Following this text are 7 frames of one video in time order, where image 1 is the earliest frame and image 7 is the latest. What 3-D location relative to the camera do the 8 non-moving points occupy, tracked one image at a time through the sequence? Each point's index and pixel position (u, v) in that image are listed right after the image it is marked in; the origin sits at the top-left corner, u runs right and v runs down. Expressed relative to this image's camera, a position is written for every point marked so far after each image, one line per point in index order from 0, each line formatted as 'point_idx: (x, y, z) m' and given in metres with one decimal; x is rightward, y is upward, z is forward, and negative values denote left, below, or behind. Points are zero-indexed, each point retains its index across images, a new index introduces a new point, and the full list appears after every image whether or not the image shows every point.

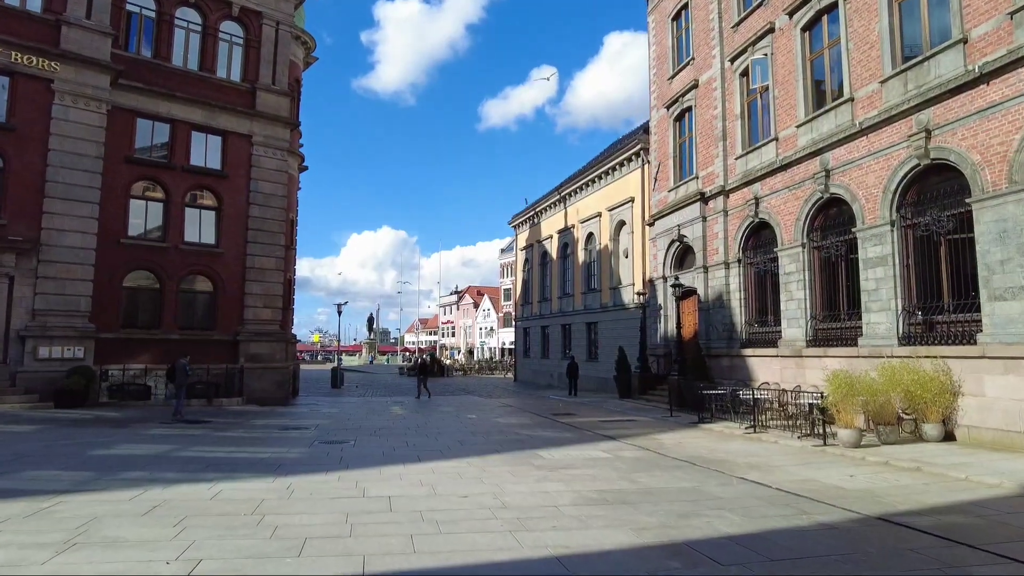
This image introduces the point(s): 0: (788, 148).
0: (+7.6, +3.8, +17.2) m
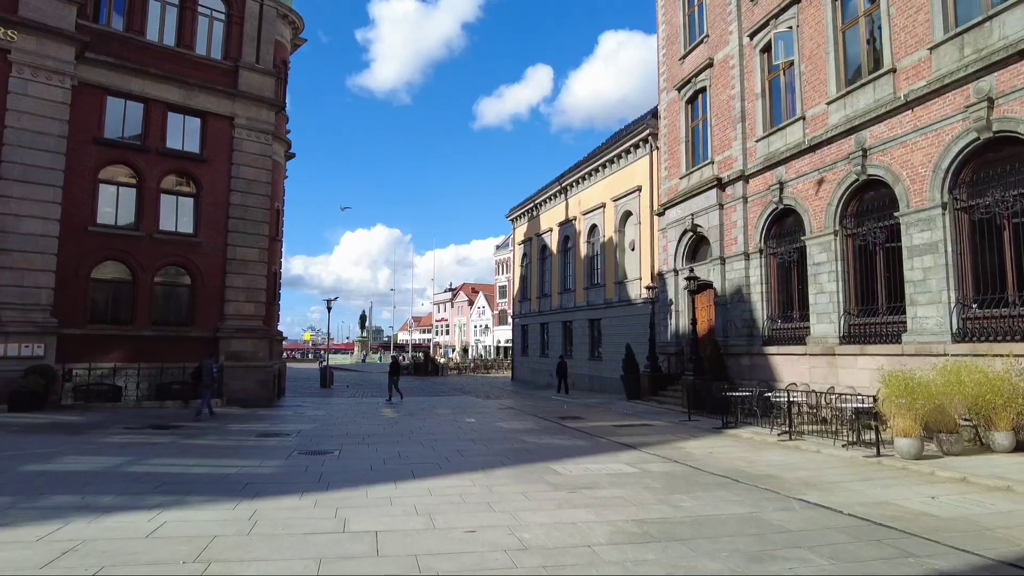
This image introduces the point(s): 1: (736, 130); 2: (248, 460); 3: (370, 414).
0: (+7.6, +4.0, +15.7) m
1: (+6.7, +4.8, +18.9) m
2: (-4.1, -2.7, +9.8) m
3: (-4.1, -3.6, +18.0) m
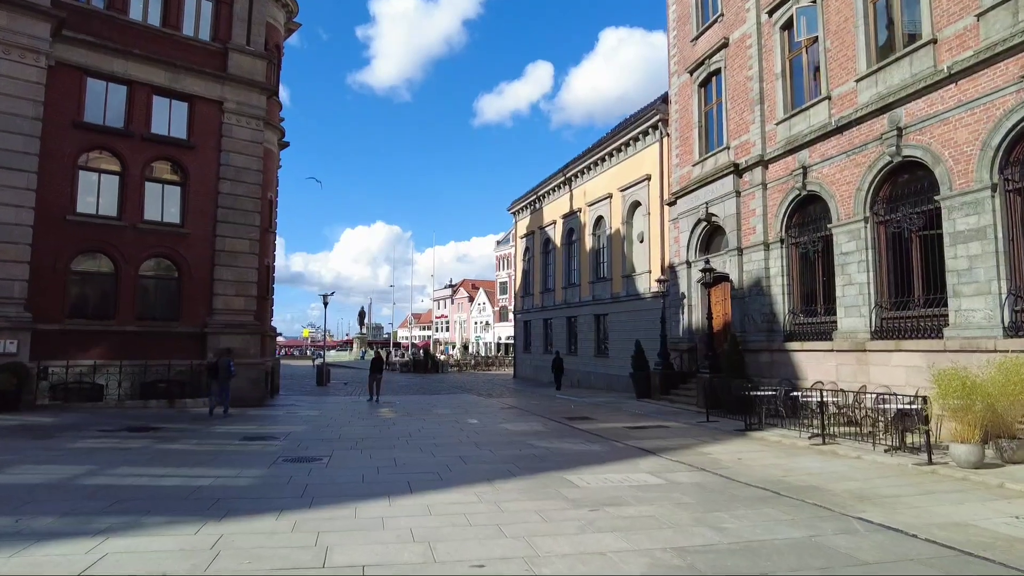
0: (+7.8, +4.2, +14.6) m
1: (+6.9, +5.0, +17.9) m
2: (-4.0, -2.5, +8.7) m
3: (-4.0, -3.4, +16.9) m
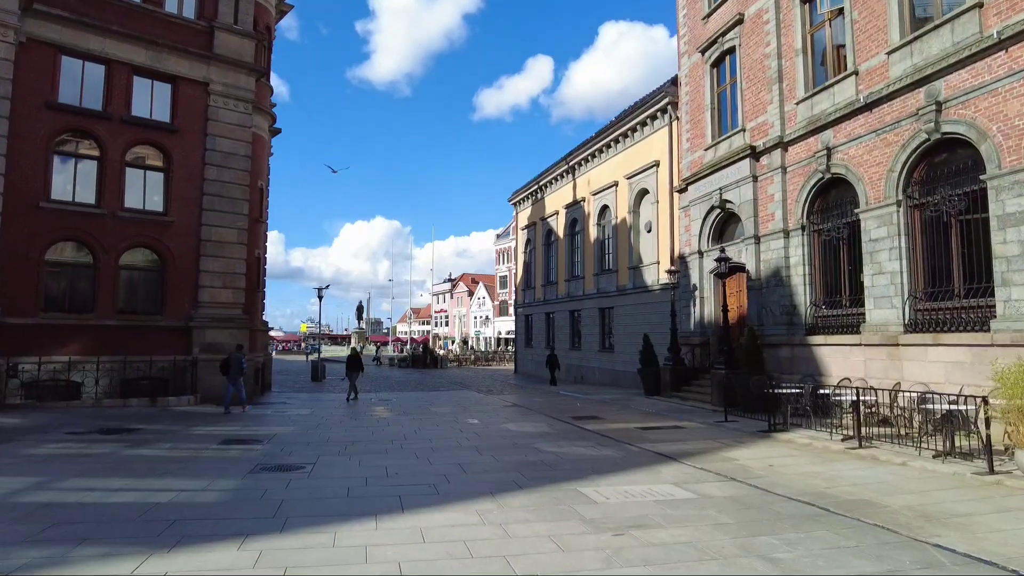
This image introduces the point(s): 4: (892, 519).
0: (+7.8, +4.5, +13.6) m
1: (+6.9, +5.2, +16.8) m
2: (-3.9, -2.4, +7.7) m
3: (-3.9, -3.2, +15.9) m
4: (+3.7, -2.3, +6.2) m
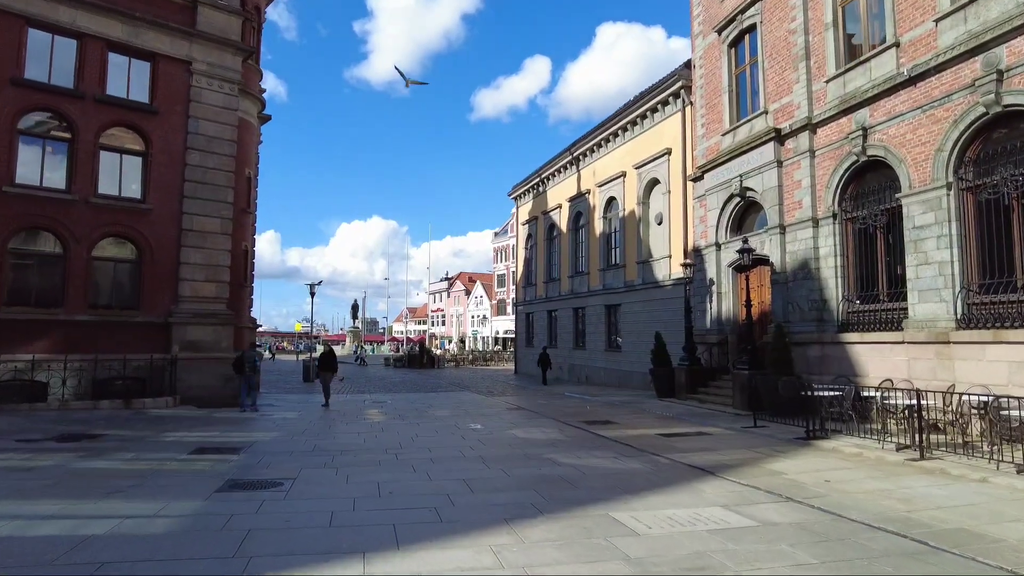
0: (+8.0, +4.6, +12.3) m
1: (+7.1, +5.4, +15.5) m
2: (-3.7, -2.2, +6.4) m
3: (-3.7, -3.0, +14.6) m
4: (+3.9, -2.1, +4.9) m
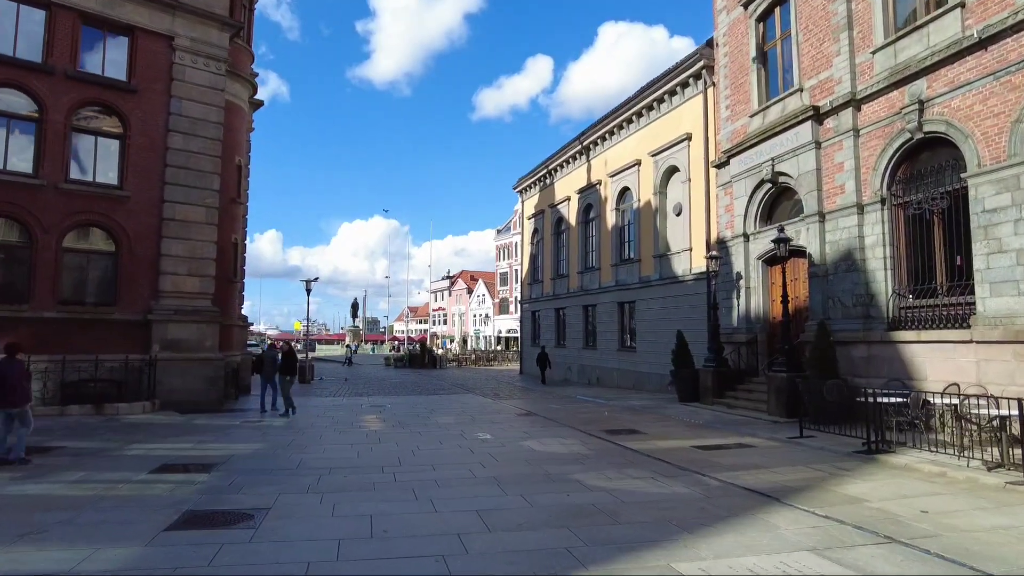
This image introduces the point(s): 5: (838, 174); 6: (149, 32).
0: (+8.2, +4.8, +10.8) m
1: (+7.3, +5.5, +14.0) m
2: (-3.5, -2.1, +4.9) m
3: (-3.5, -2.9, +13.2) m
4: (+4.2, -2.0, +3.4) m
5: (+7.2, +2.5, +13.9) m
6: (-9.5, +6.7, +16.4) m
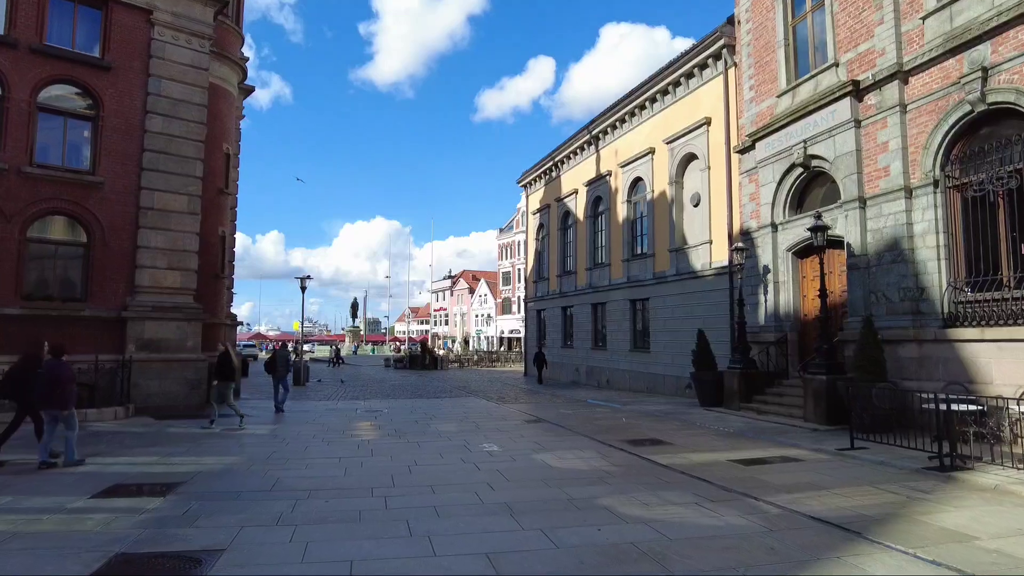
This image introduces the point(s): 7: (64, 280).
0: (+8.4, +4.9, +9.5) m
1: (+7.5, +5.7, +12.7) m
2: (-3.4, -1.9, +3.6) m
3: (-3.3, -2.7, +11.8) m
4: (+4.3, -1.8, +2.1) m
5: (+7.4, +2.6, +12.5) m
6: (-9.3, +6.8, +15.1) m
7: (-10.1, +0.2, +14.2) m
